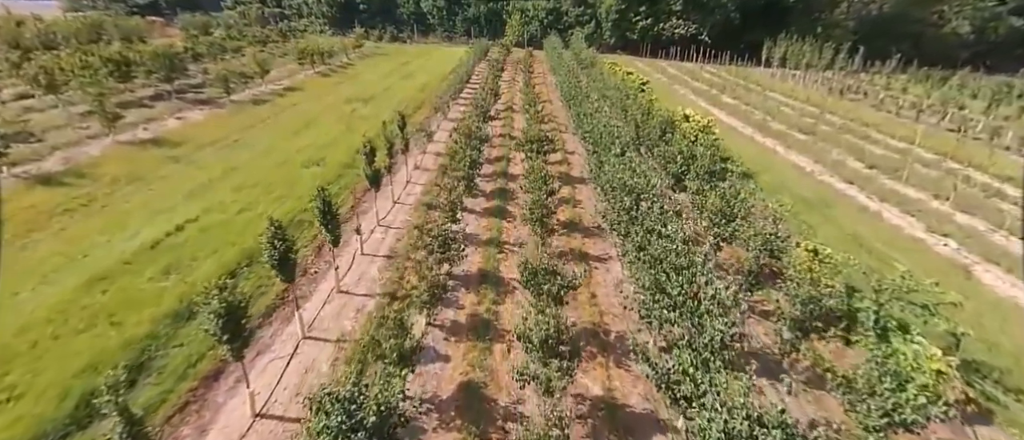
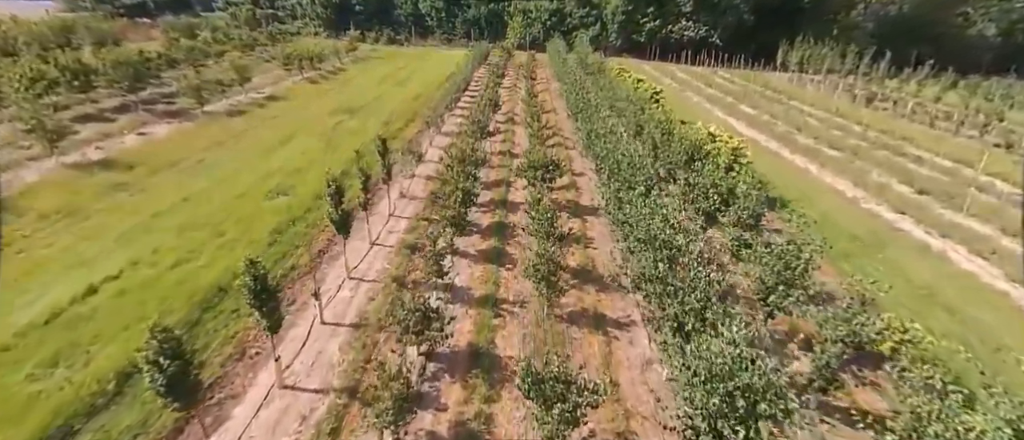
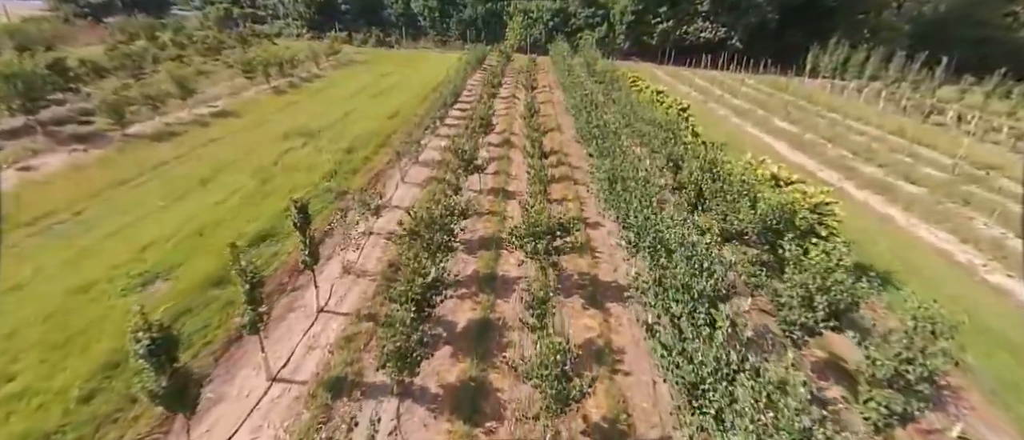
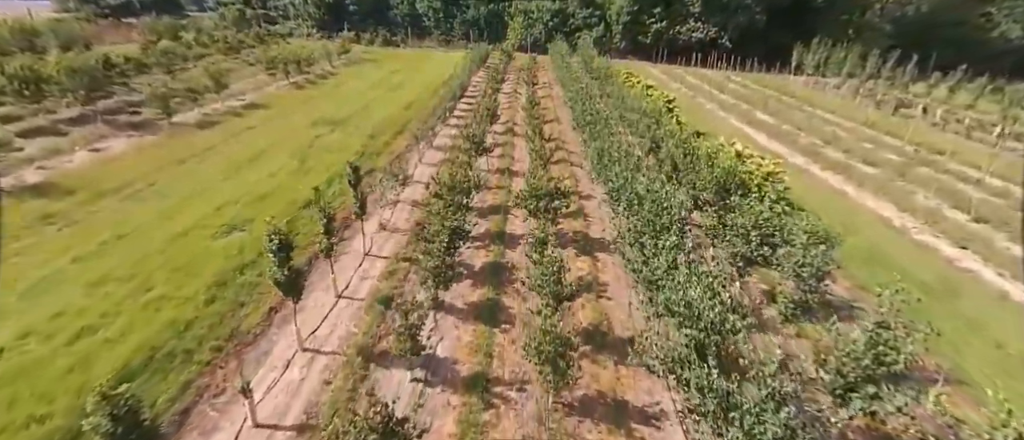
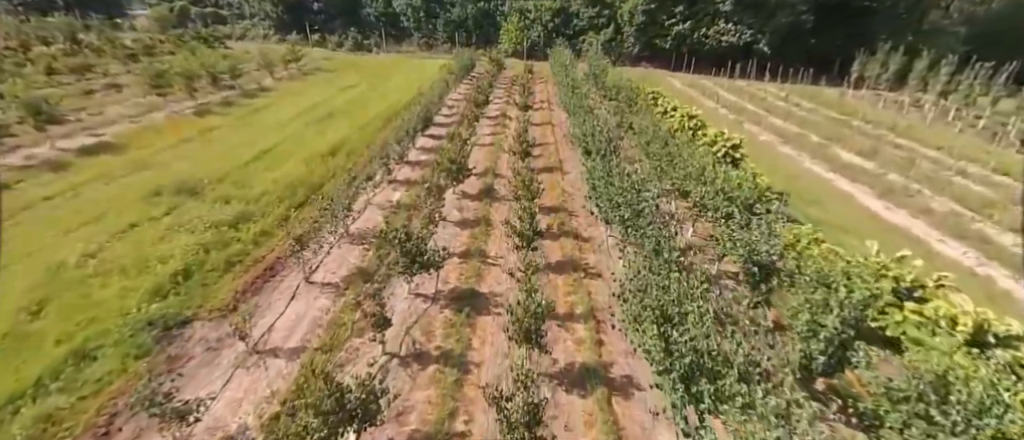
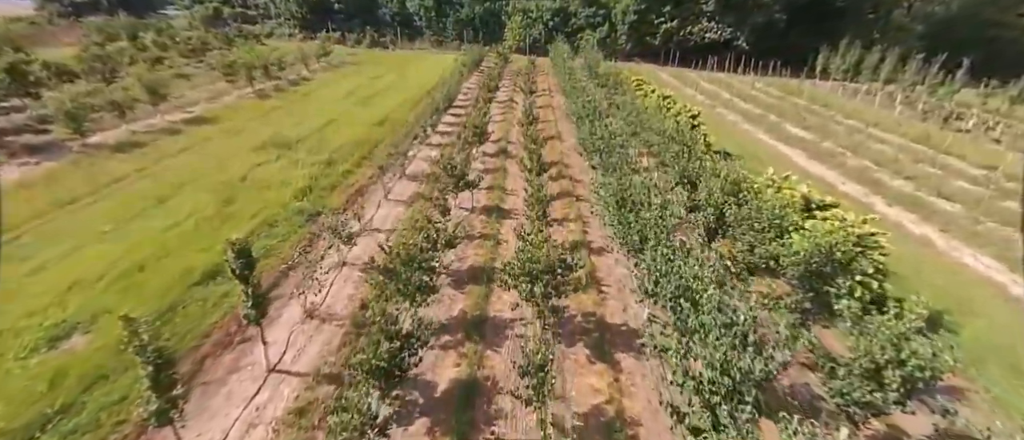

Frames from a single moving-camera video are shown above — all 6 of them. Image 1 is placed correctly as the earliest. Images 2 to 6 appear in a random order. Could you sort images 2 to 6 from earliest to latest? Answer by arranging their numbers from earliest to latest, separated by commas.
2, 4, 3, 6, 5
